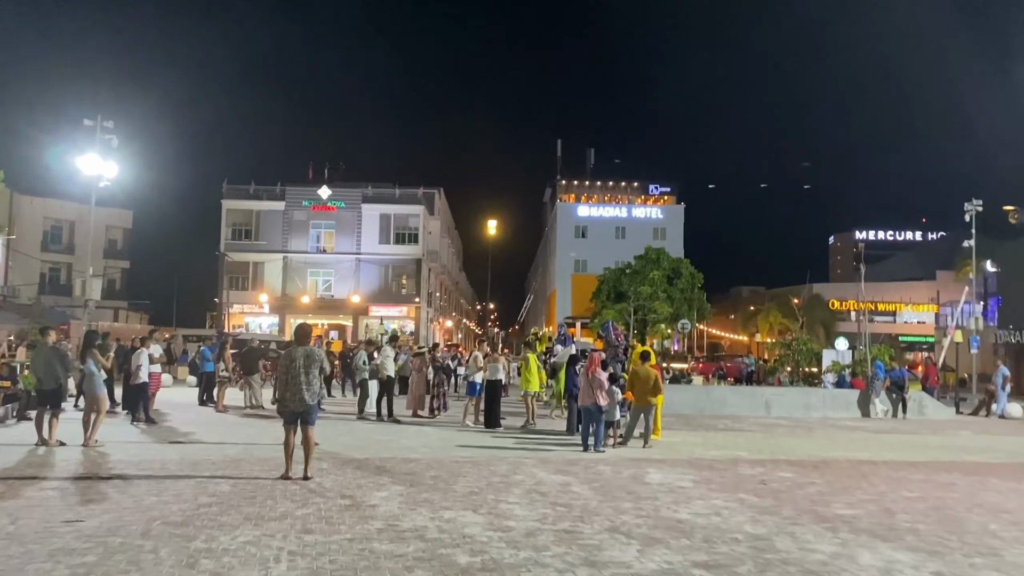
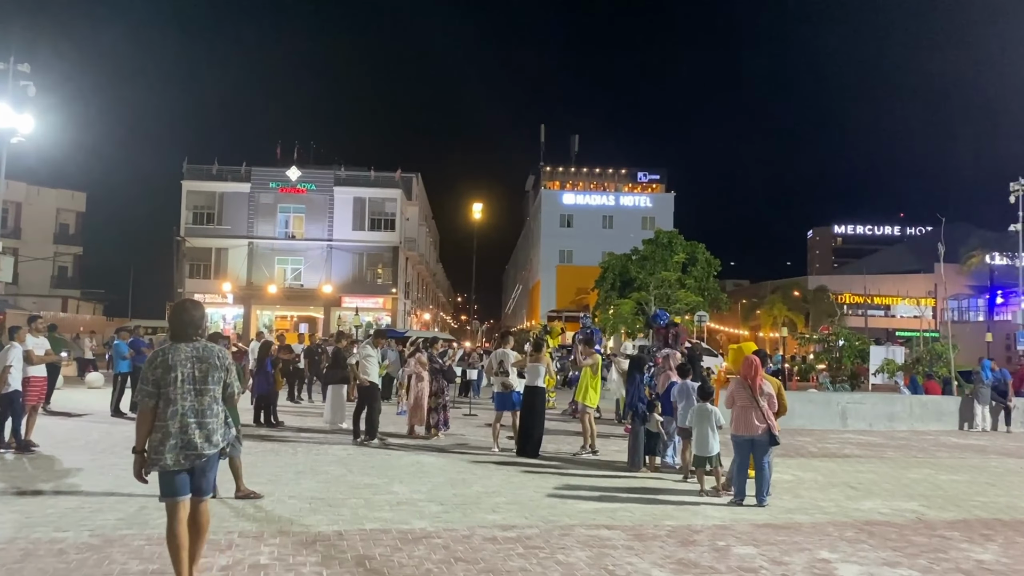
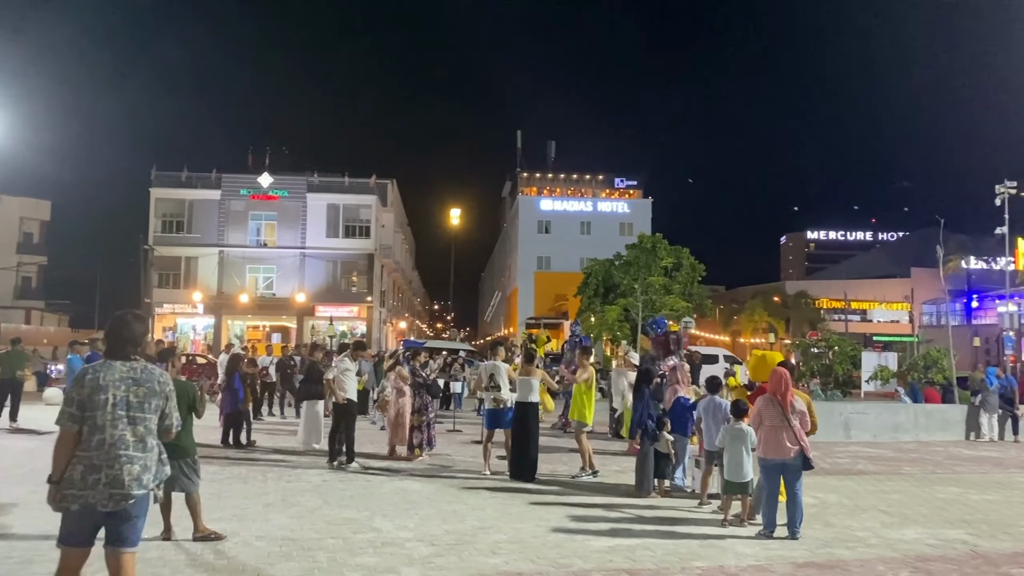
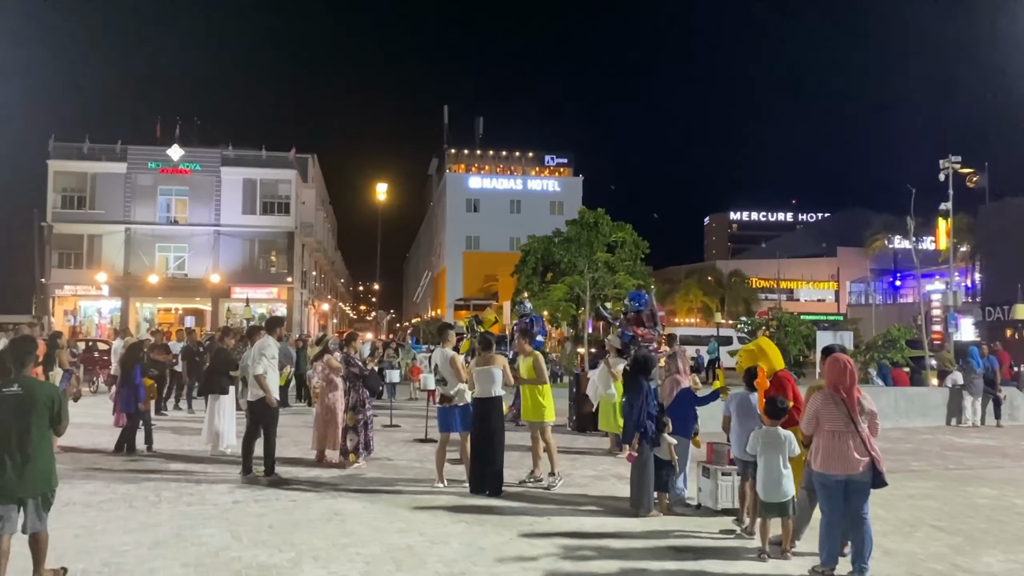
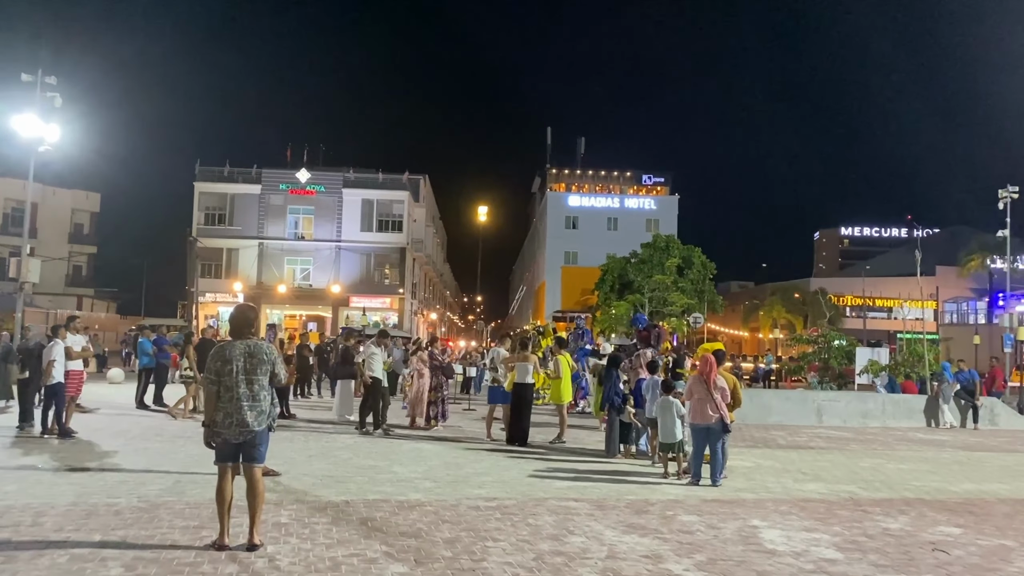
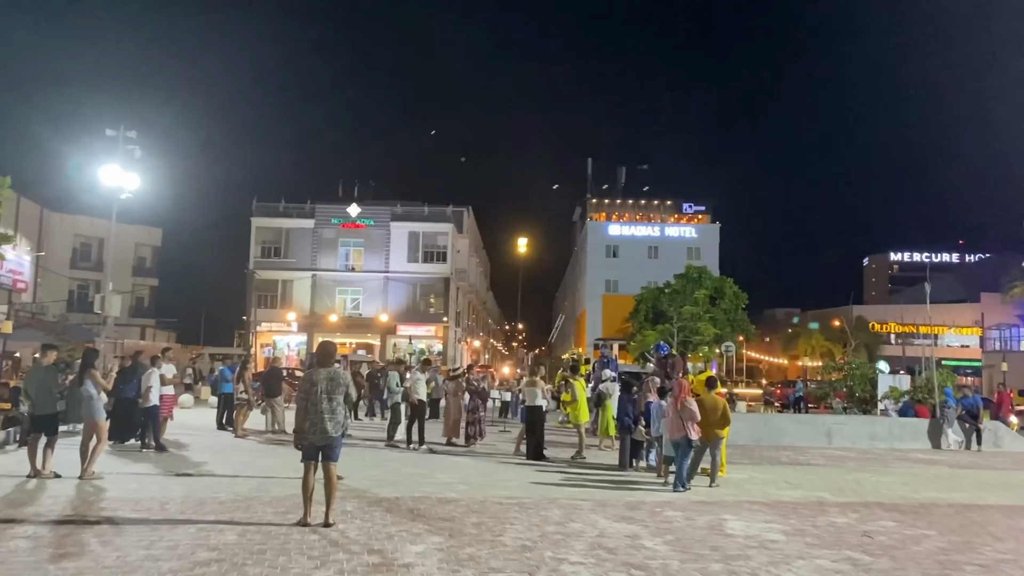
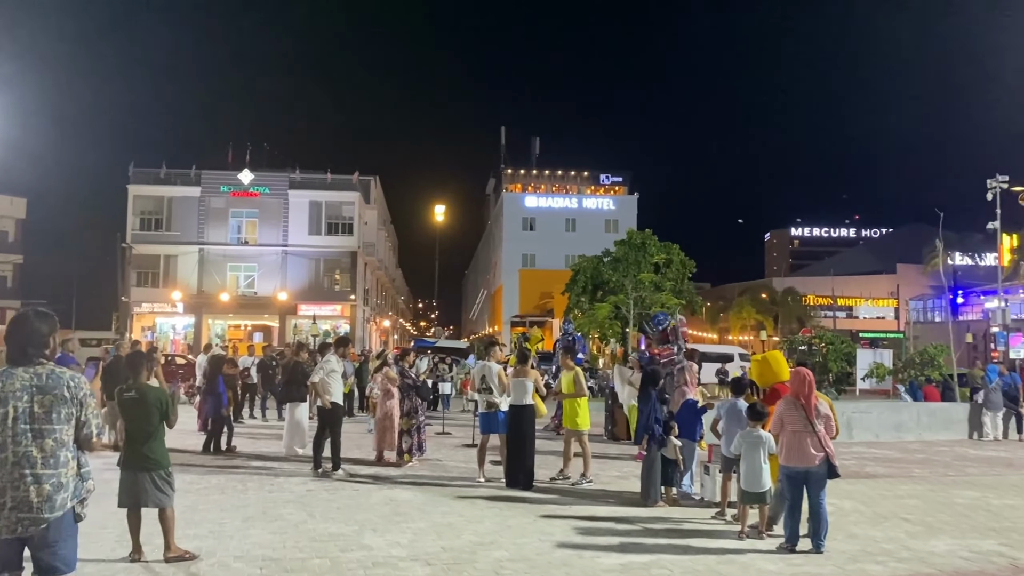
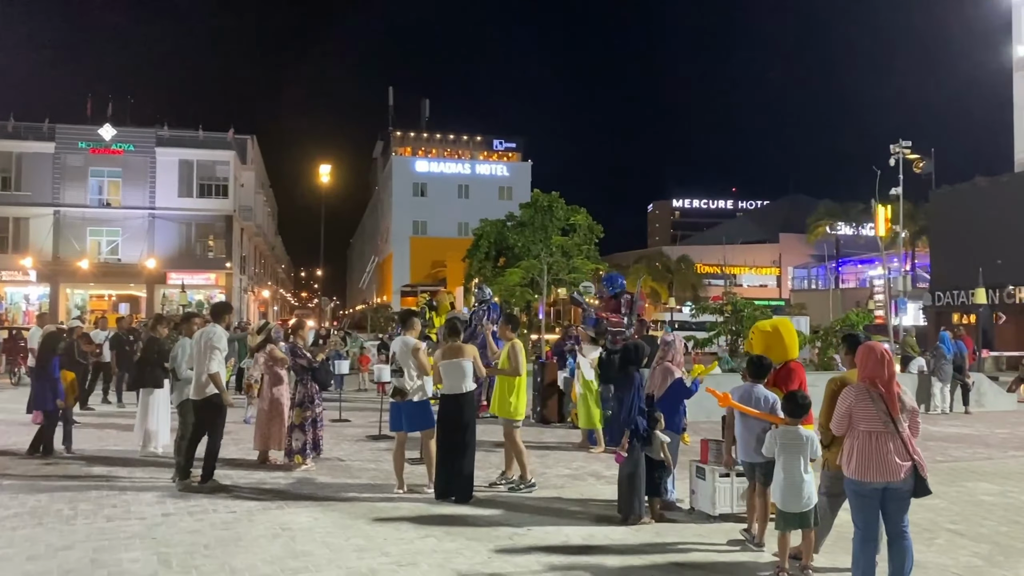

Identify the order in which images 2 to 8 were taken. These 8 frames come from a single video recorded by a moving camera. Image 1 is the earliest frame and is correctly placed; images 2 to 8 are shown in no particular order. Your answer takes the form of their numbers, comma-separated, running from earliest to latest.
6, 5, 2, 3, 7, 4, 8
